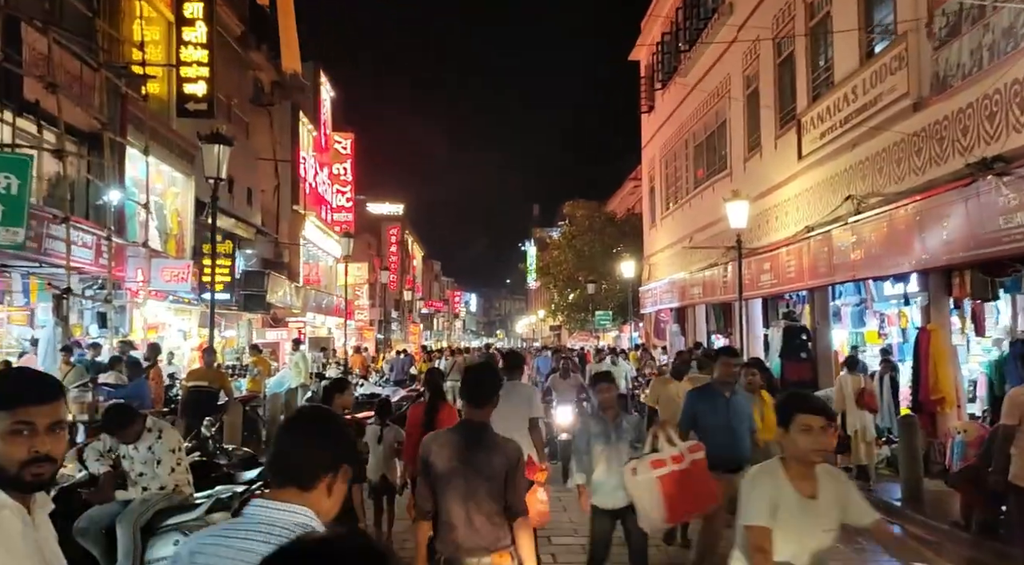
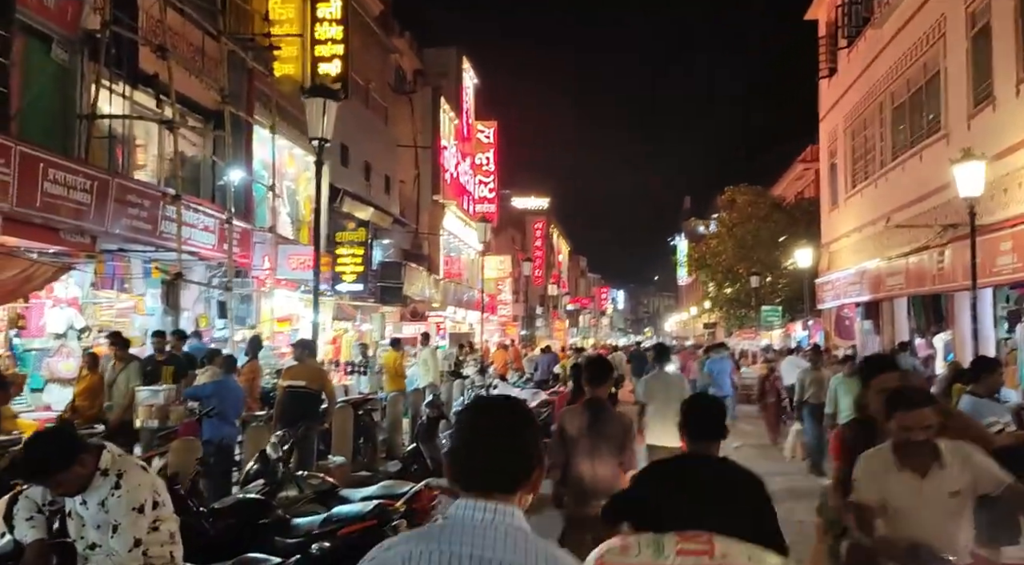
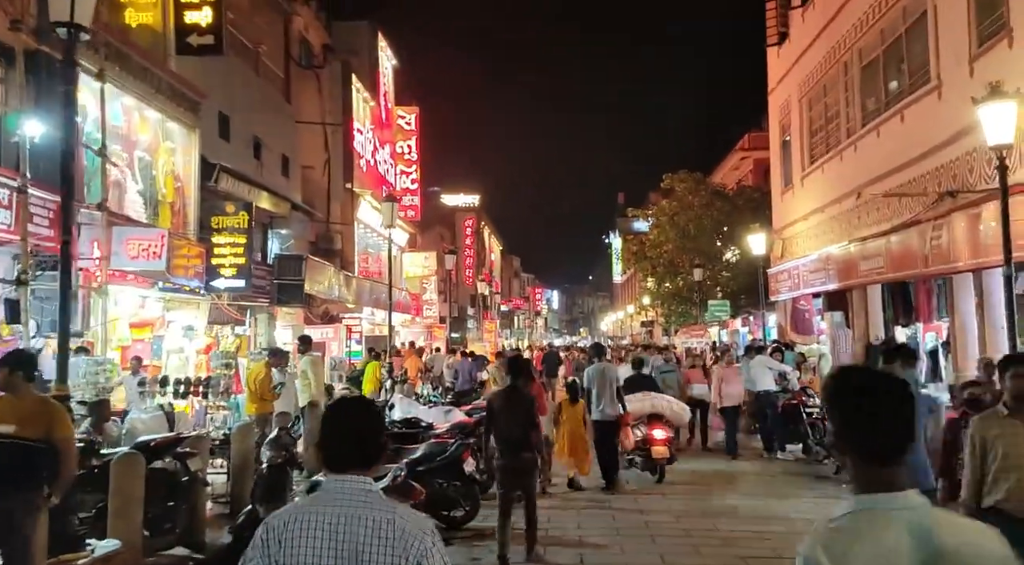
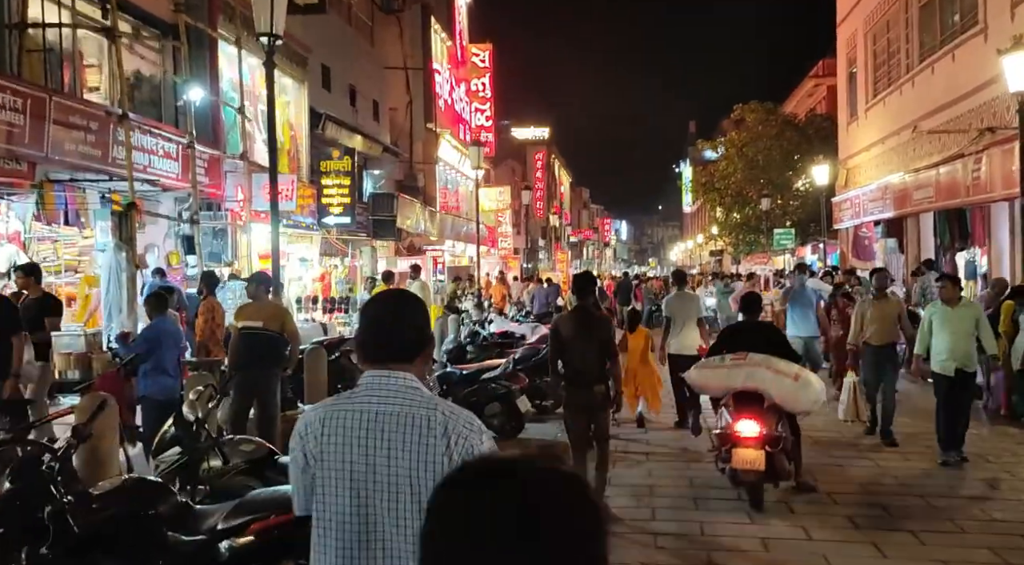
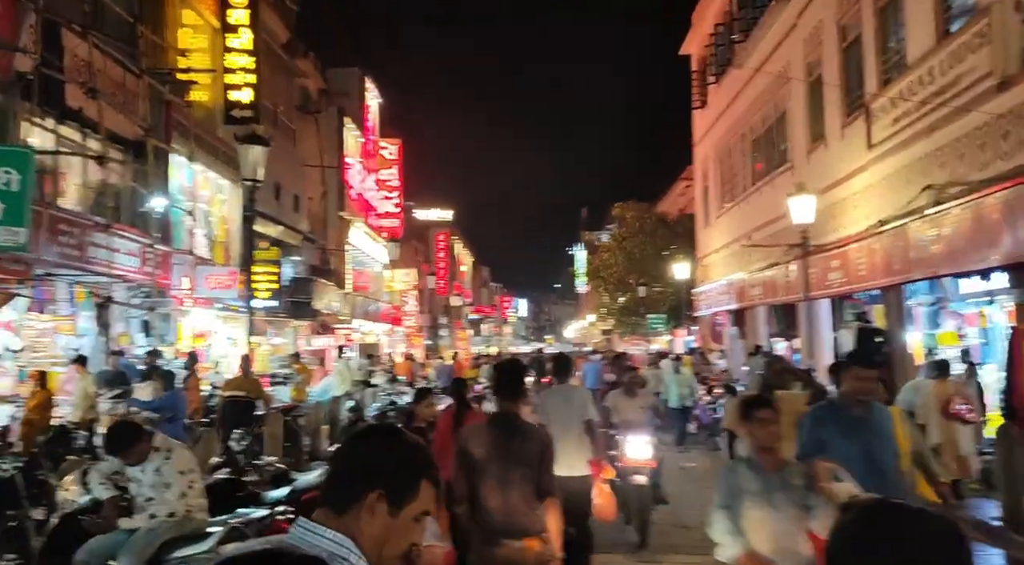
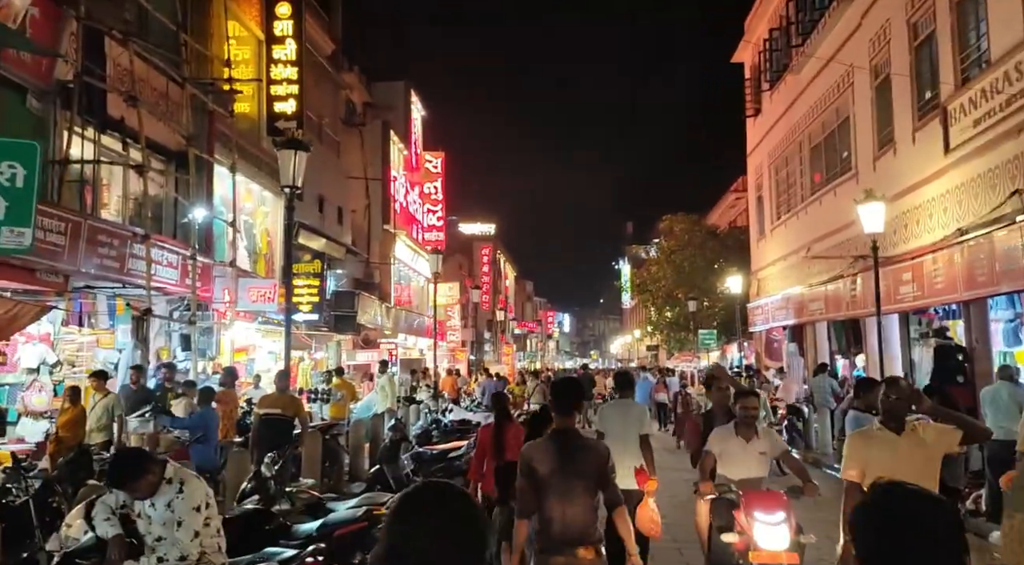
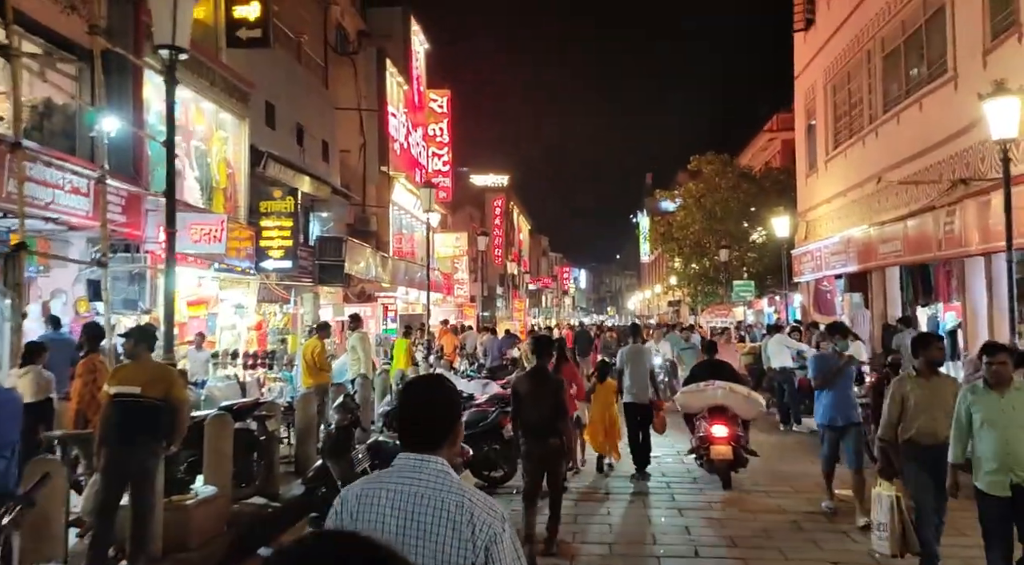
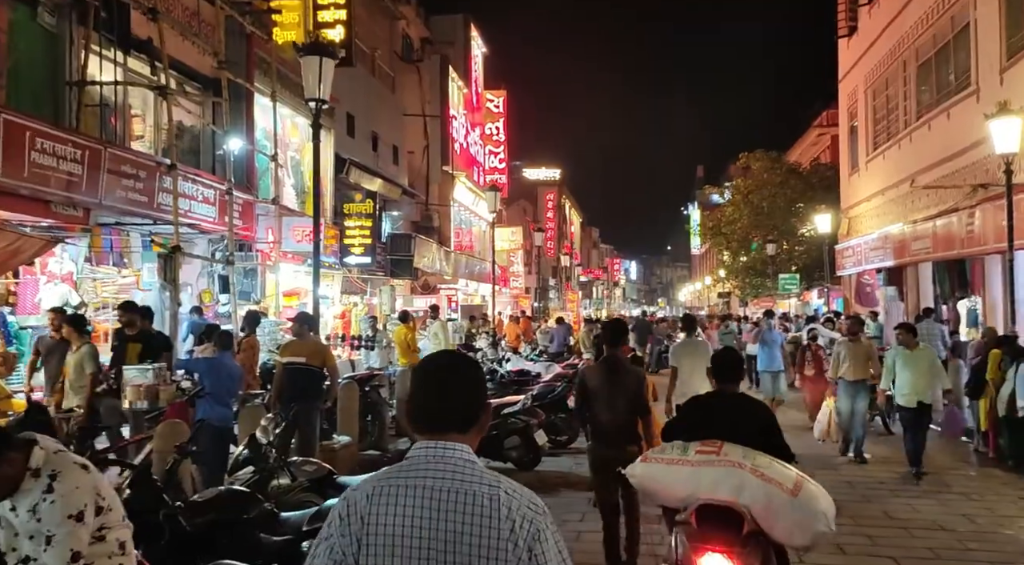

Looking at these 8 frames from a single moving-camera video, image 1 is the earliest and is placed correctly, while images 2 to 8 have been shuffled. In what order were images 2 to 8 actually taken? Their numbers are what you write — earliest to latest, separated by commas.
5, 6, 2, 8, 4, 7, 3
